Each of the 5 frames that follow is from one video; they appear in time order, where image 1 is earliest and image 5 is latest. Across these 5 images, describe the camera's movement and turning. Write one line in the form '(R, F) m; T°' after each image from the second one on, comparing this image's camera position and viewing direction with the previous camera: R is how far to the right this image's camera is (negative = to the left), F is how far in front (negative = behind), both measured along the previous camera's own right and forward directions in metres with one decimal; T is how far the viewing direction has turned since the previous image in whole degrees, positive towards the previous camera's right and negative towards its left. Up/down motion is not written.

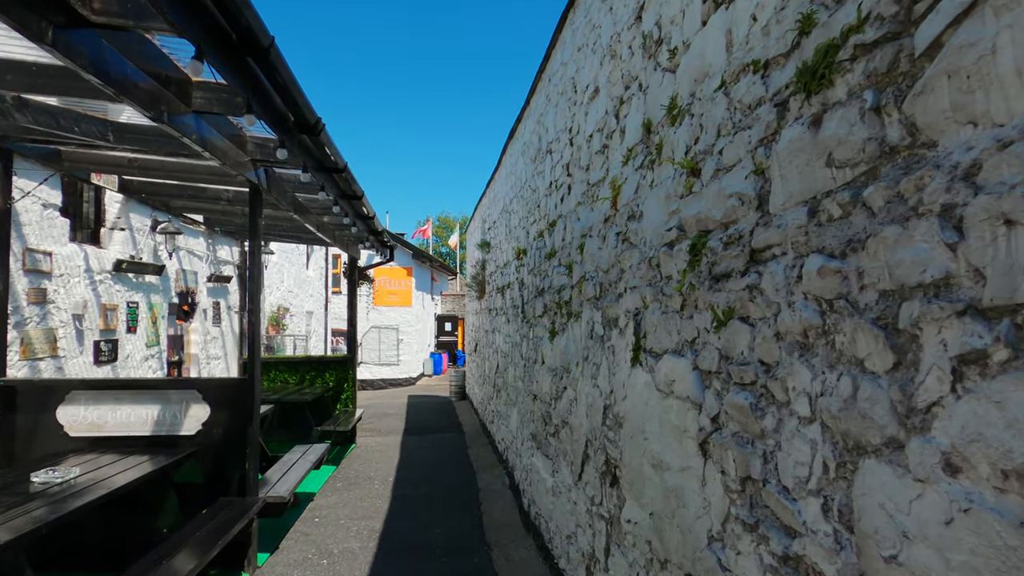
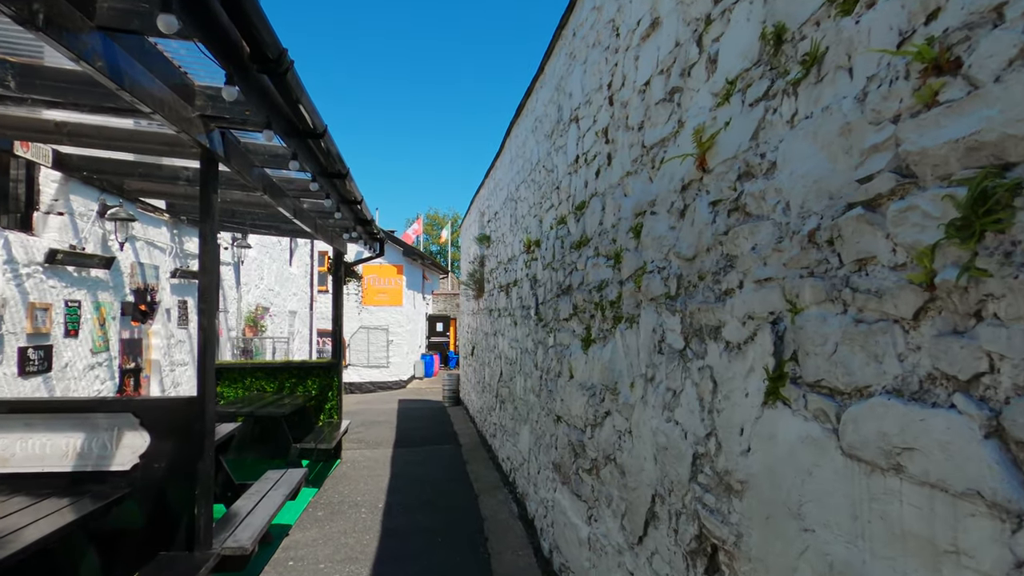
(-0.2, +0.8) m; +1°
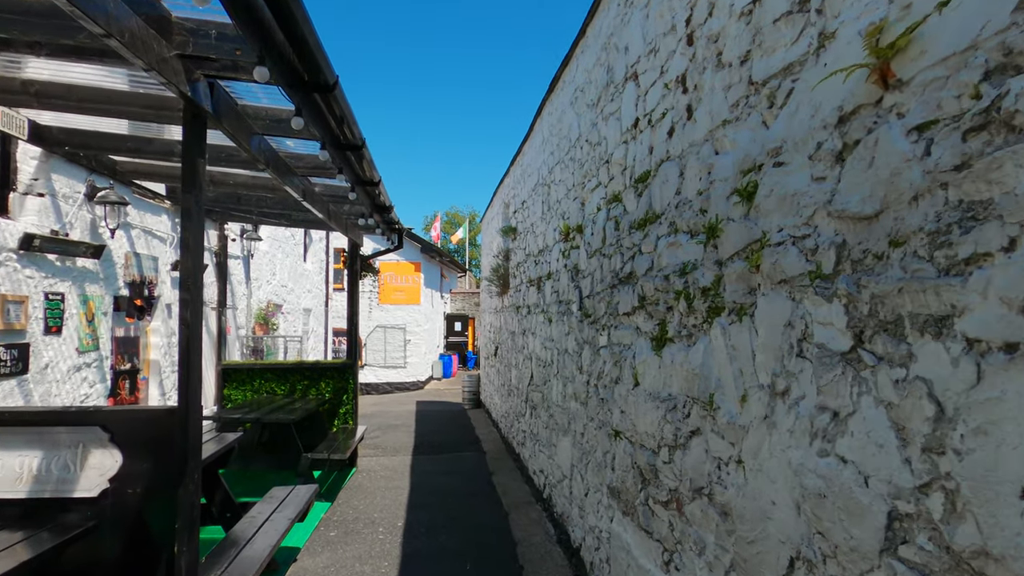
(-0.1, +0.6) m; -1°
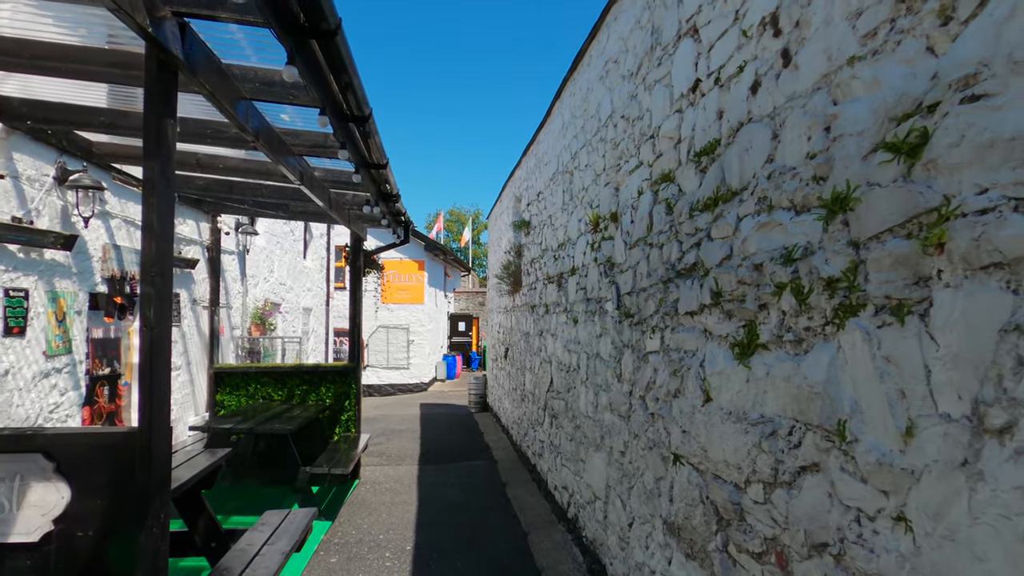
(-0.1, +0.5) m; 0°
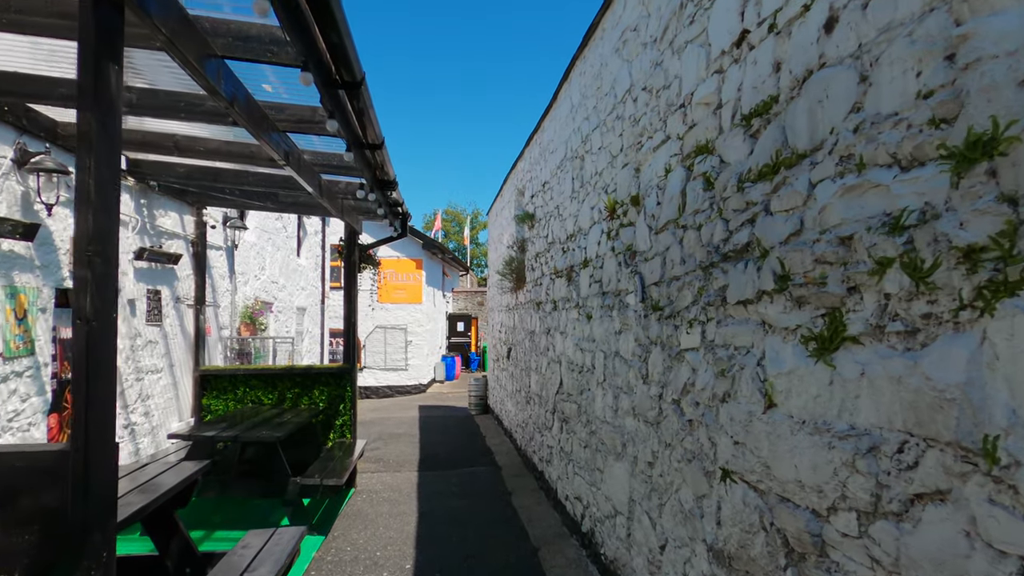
(-0.1, +0.4) m; 0°
